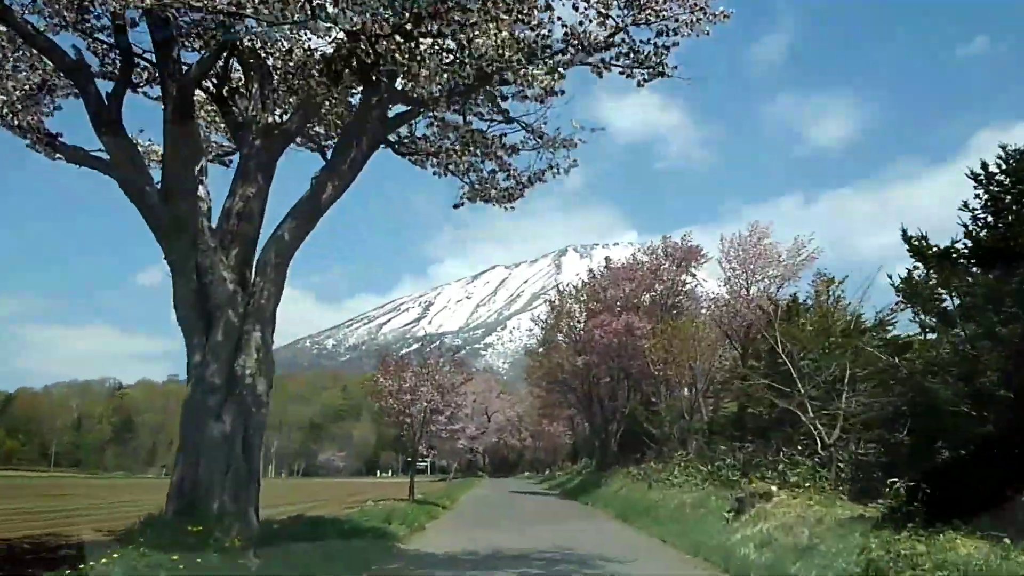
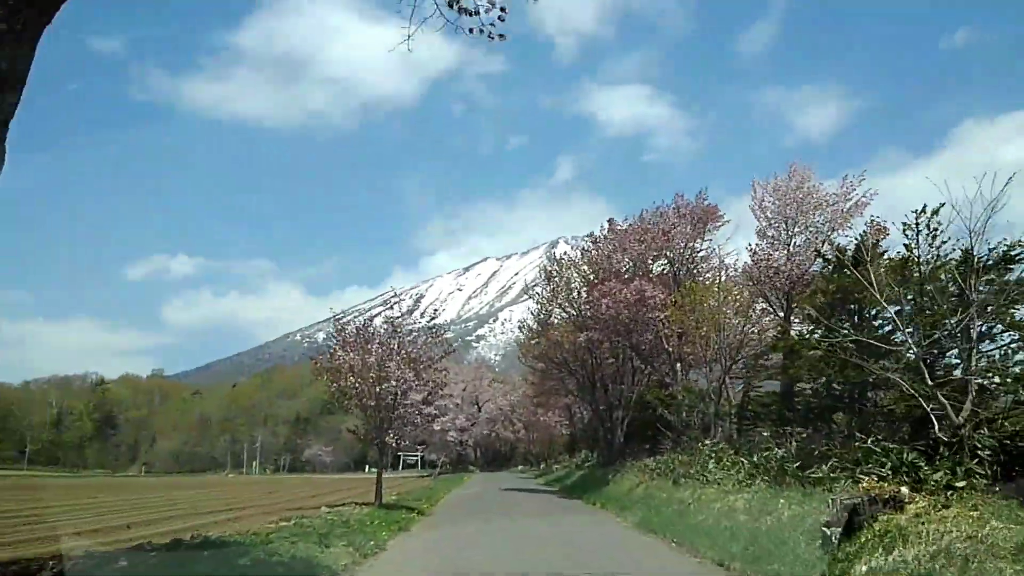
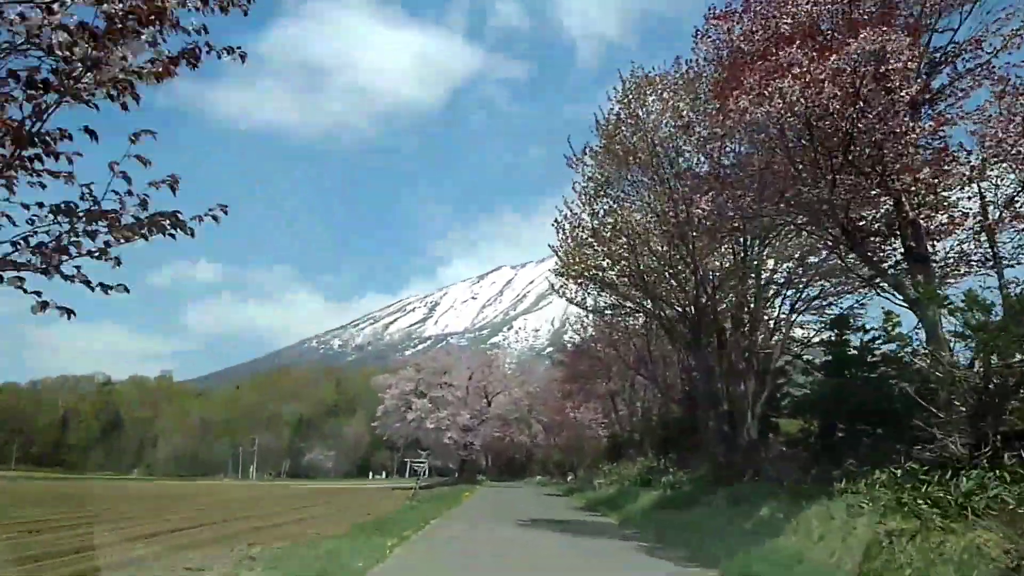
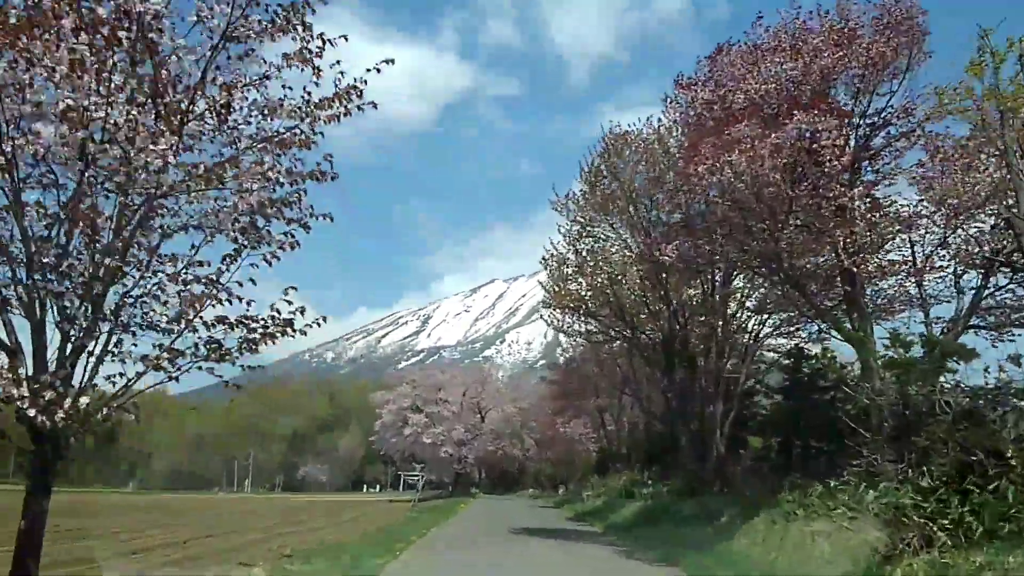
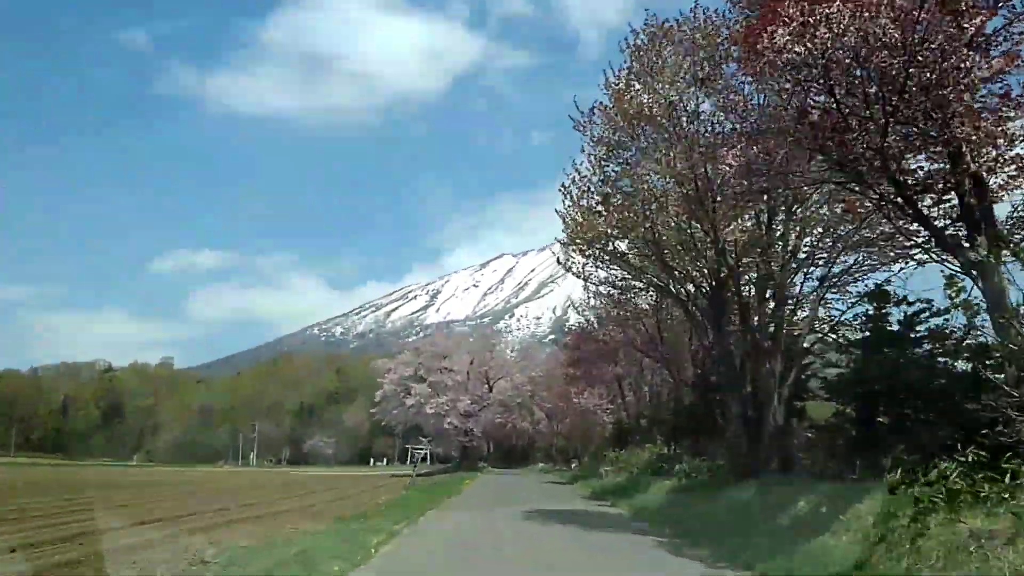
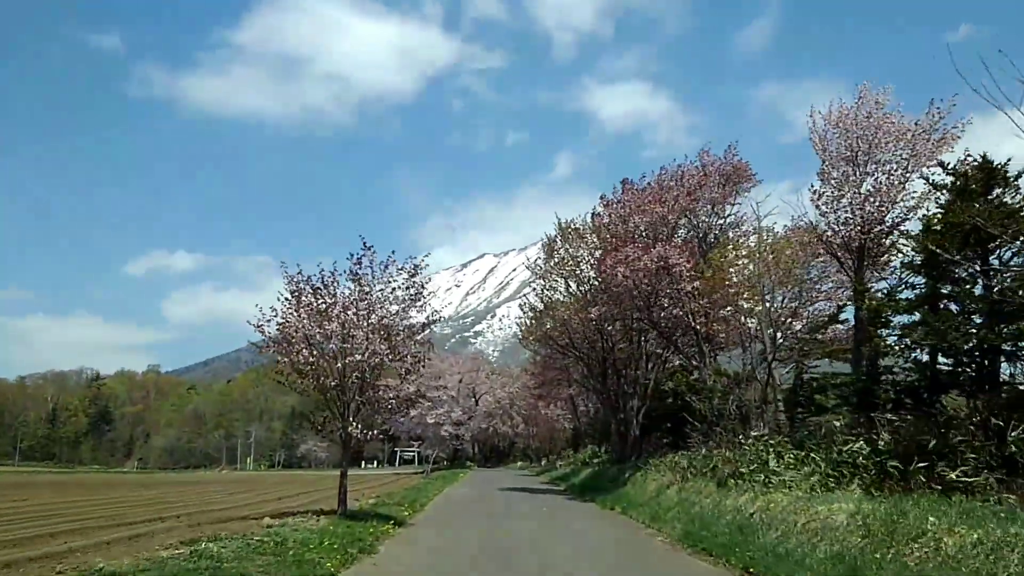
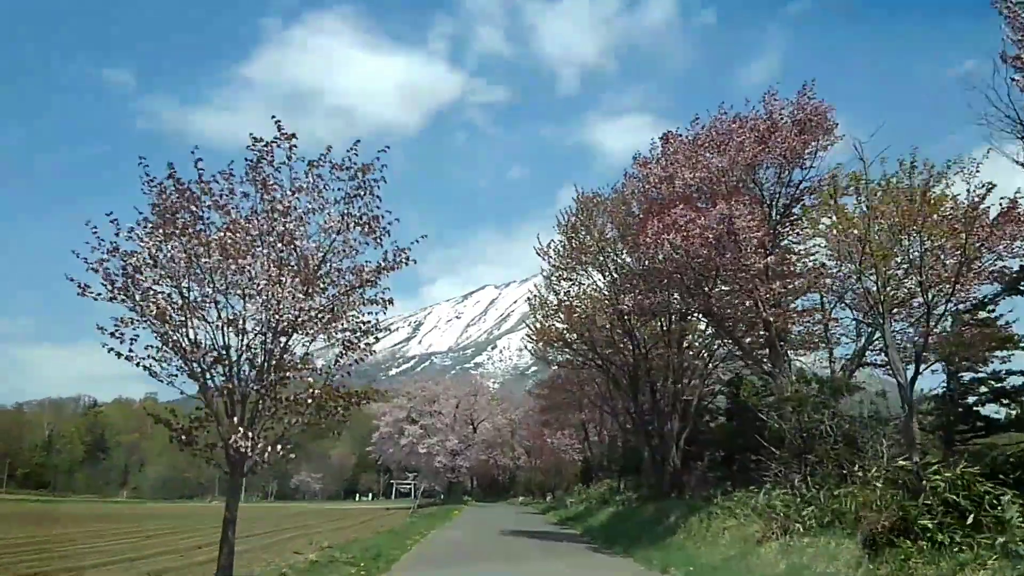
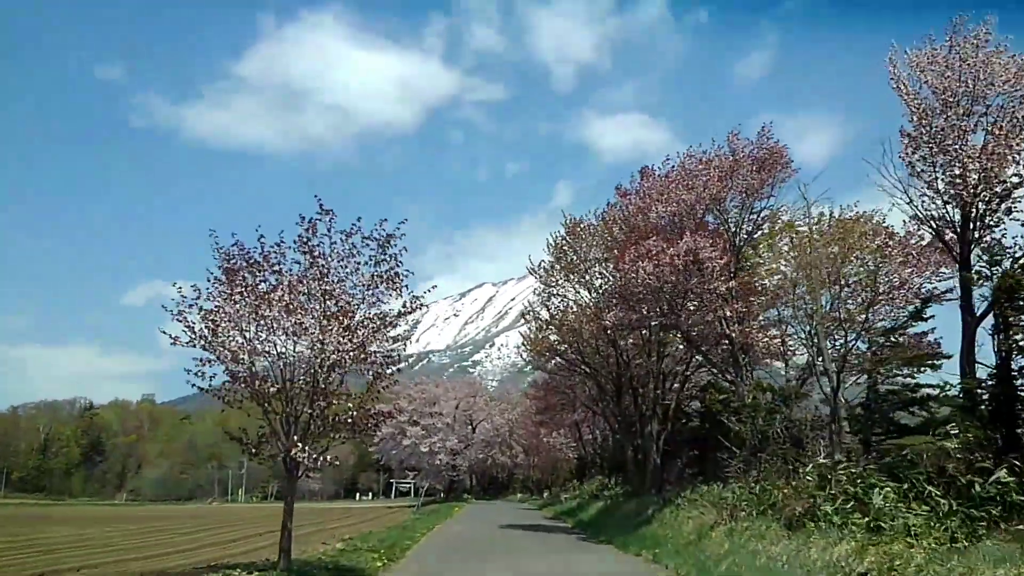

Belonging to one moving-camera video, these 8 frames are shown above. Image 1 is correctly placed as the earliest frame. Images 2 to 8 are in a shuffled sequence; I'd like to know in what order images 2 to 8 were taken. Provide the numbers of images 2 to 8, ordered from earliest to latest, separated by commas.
2, 6, 8, 7, 4, 3, 5
